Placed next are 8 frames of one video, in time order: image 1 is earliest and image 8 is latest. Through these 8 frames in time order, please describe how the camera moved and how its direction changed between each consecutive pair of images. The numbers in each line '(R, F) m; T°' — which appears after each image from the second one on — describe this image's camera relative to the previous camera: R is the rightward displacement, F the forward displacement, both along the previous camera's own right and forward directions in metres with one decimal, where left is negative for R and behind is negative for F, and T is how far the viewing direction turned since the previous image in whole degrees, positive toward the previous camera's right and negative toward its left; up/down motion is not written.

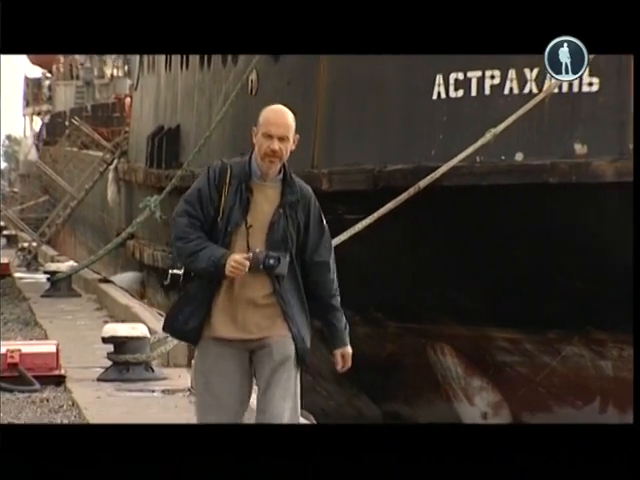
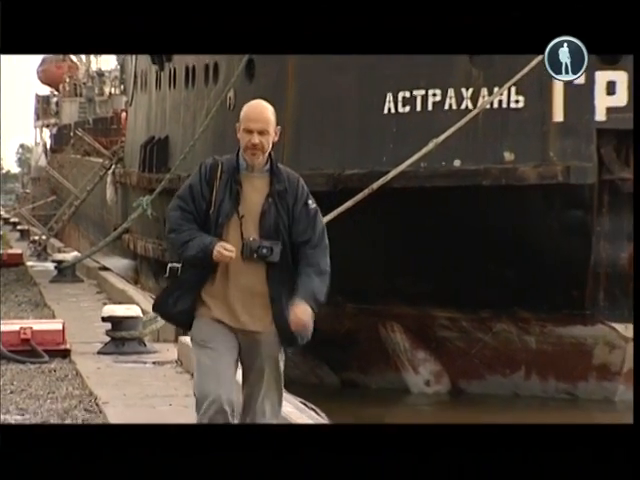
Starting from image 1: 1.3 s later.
(+0.4, -0.8) m; -2°
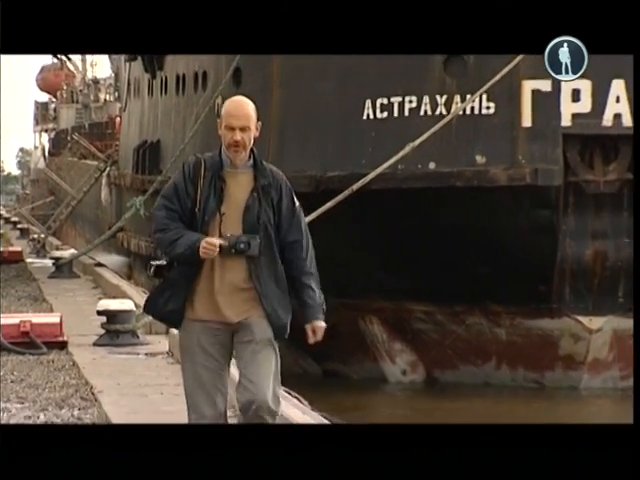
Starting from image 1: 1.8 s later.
(+0.1, -0.4) m; 0°
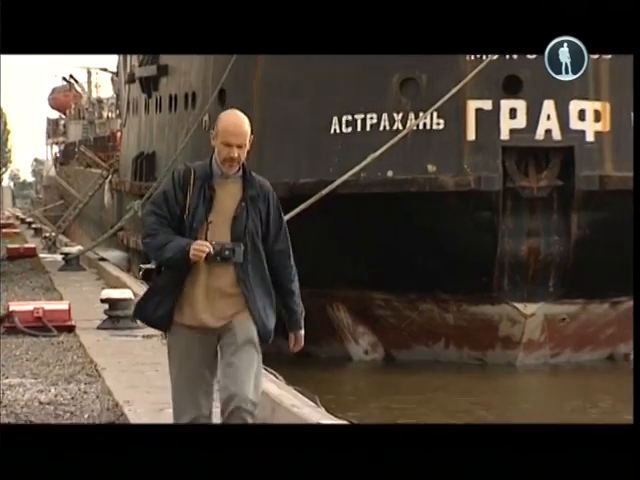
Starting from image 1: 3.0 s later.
(+0.2, -1.0) m; 0°
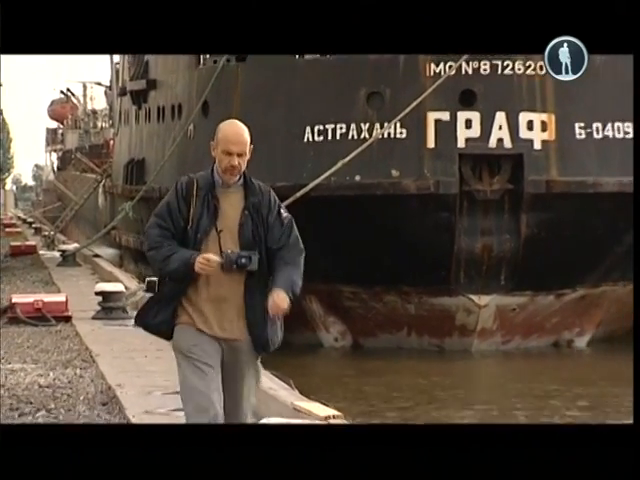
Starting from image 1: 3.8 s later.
(+0.2, -0.8) m; +1°
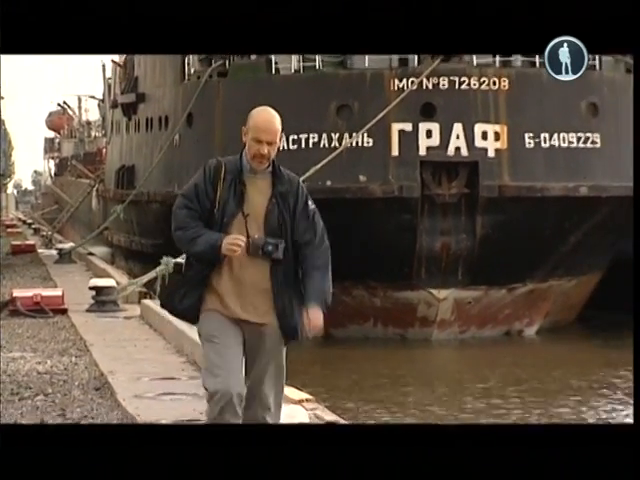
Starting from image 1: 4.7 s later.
(+0.2, -0.8) m; +1°
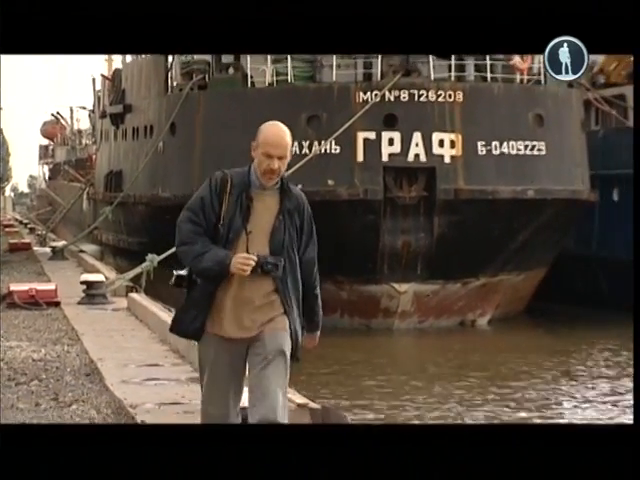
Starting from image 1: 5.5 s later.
(+0.2, -0.9) m; +1°
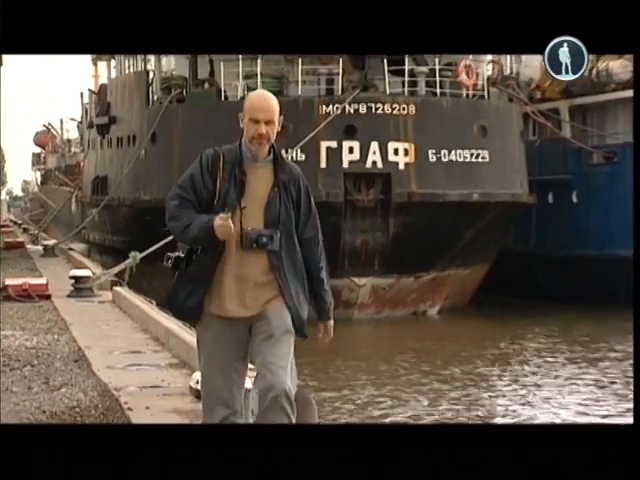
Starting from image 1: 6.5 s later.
(+0.3, -1.0) m; +1°
